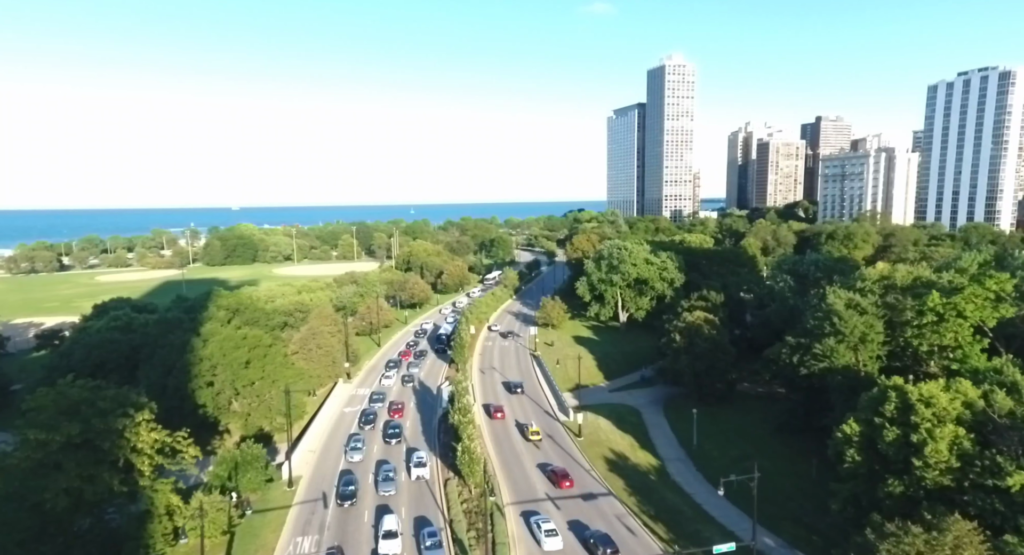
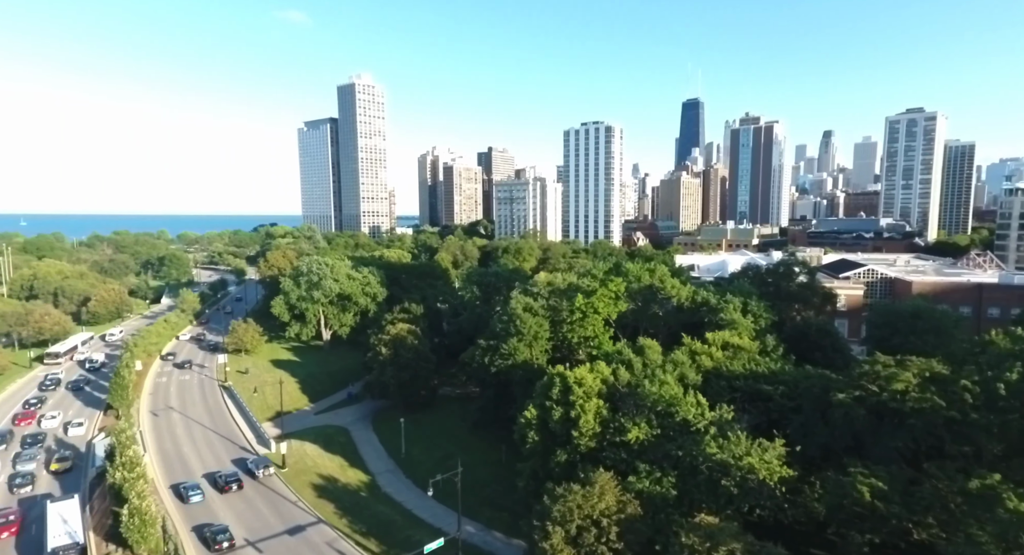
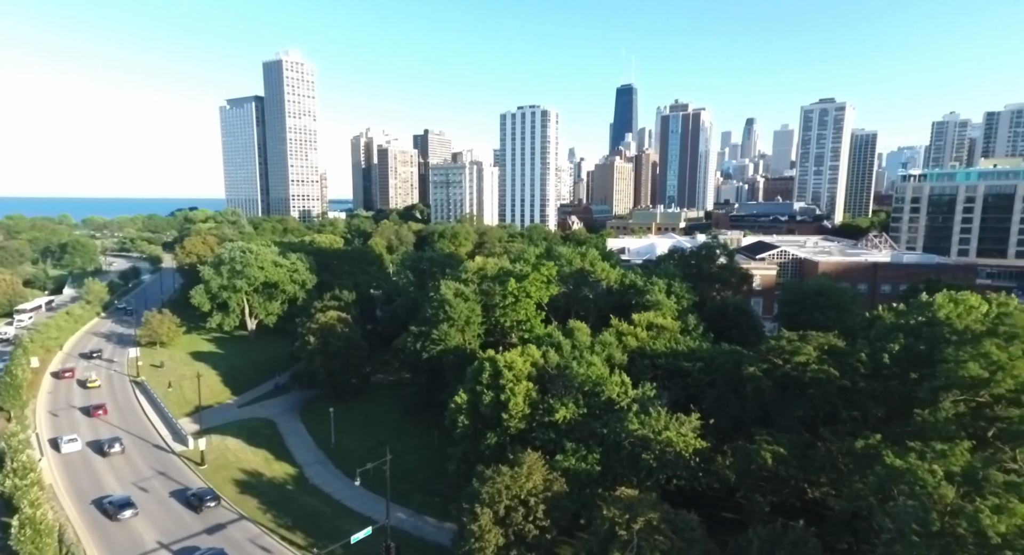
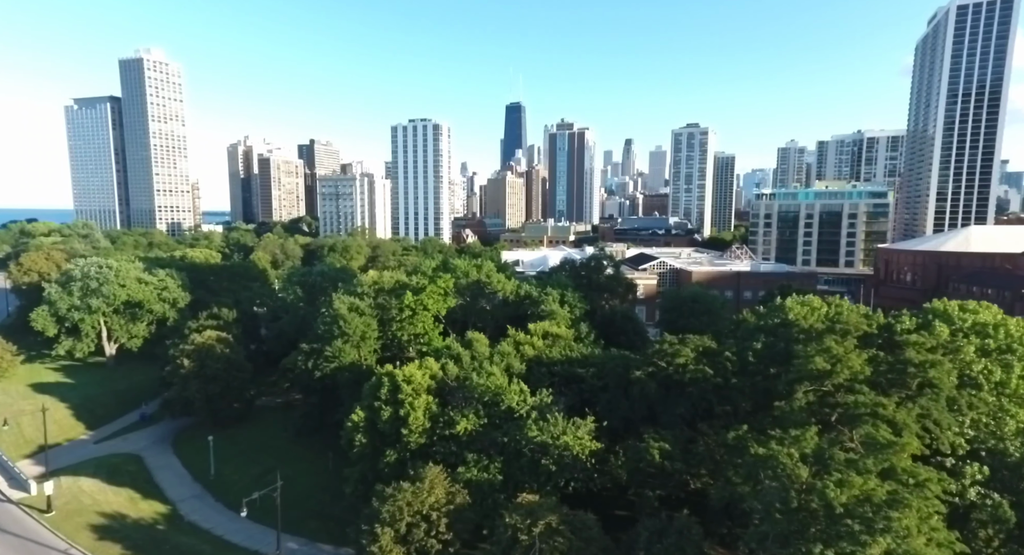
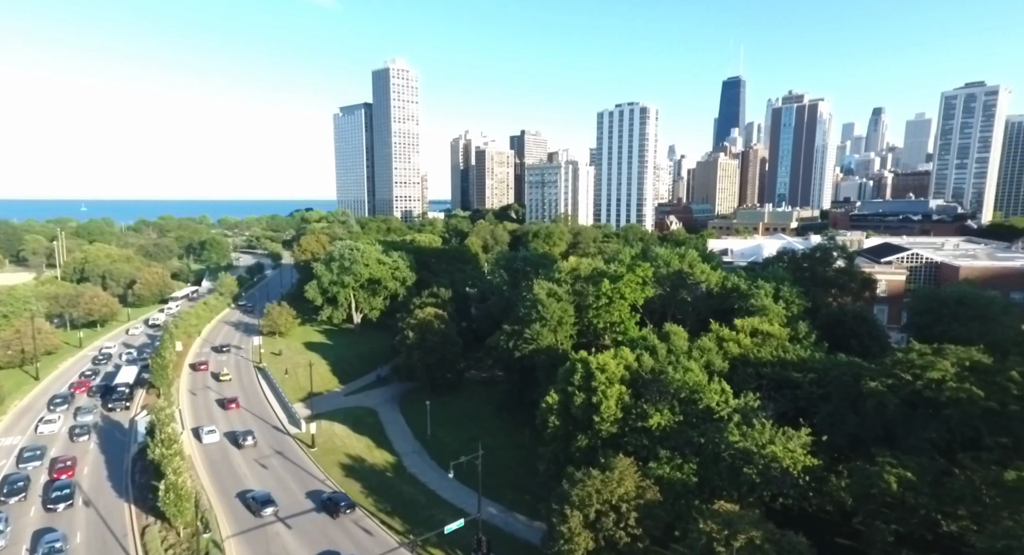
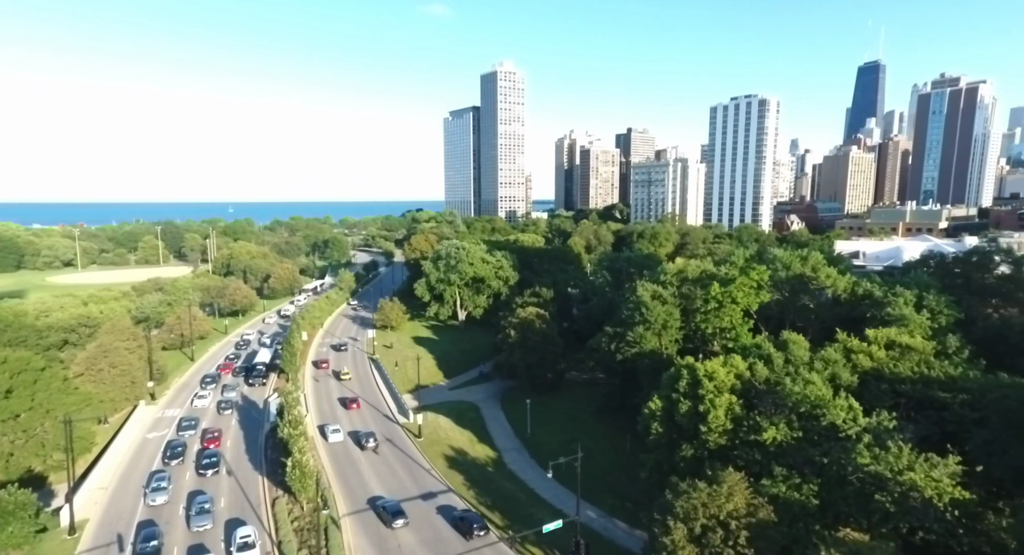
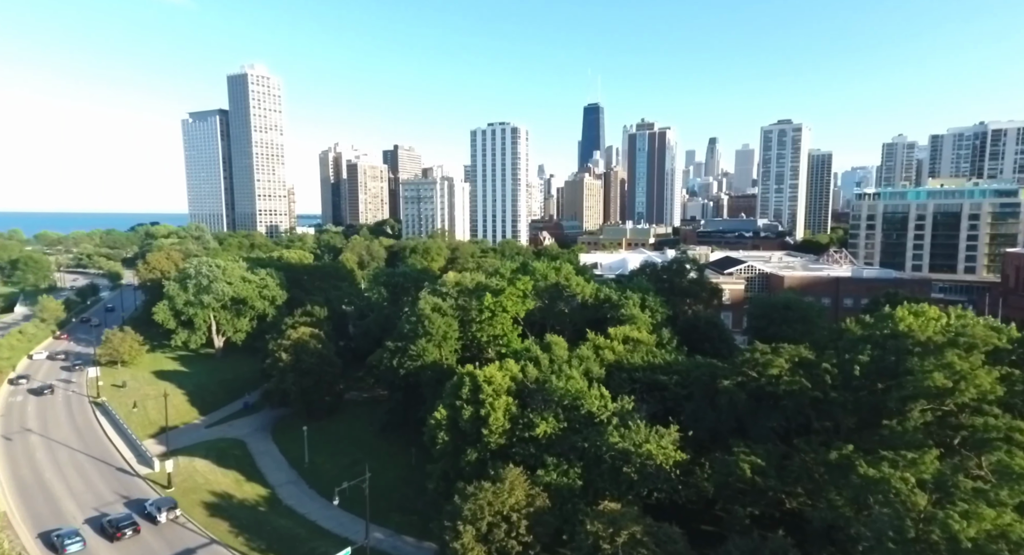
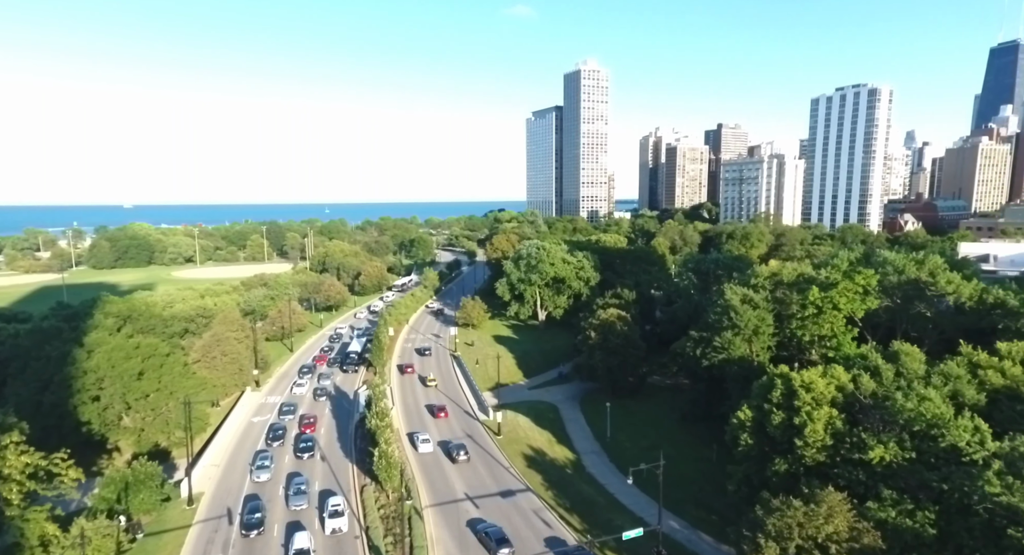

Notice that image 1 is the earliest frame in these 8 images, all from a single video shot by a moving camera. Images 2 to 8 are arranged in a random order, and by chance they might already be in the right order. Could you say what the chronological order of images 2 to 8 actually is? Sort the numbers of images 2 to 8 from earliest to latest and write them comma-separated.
8, 6, 5, 3, 4, 7, 2
